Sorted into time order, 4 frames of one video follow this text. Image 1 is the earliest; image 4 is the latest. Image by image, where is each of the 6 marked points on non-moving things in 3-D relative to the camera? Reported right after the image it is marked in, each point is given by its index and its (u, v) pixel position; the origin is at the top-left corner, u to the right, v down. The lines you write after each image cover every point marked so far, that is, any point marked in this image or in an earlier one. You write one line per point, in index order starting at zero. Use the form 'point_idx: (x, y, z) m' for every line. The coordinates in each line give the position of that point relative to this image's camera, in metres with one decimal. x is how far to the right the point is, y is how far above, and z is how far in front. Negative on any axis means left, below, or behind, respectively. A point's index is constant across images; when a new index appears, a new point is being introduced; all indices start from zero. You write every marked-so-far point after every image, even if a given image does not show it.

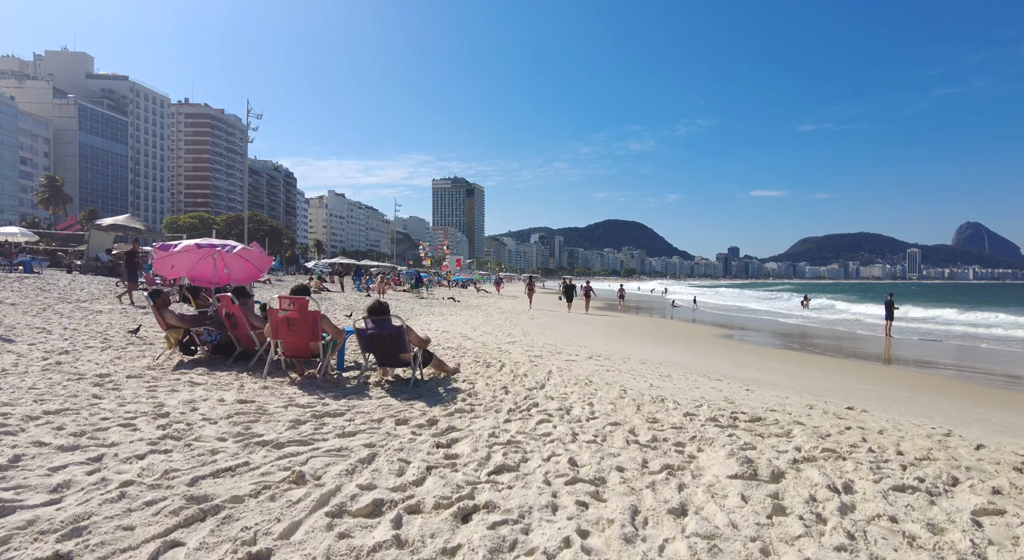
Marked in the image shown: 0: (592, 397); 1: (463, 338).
0: (+0.8, -1.2, +5.1) m
1: (-1.1, -1.2, +11.0) m
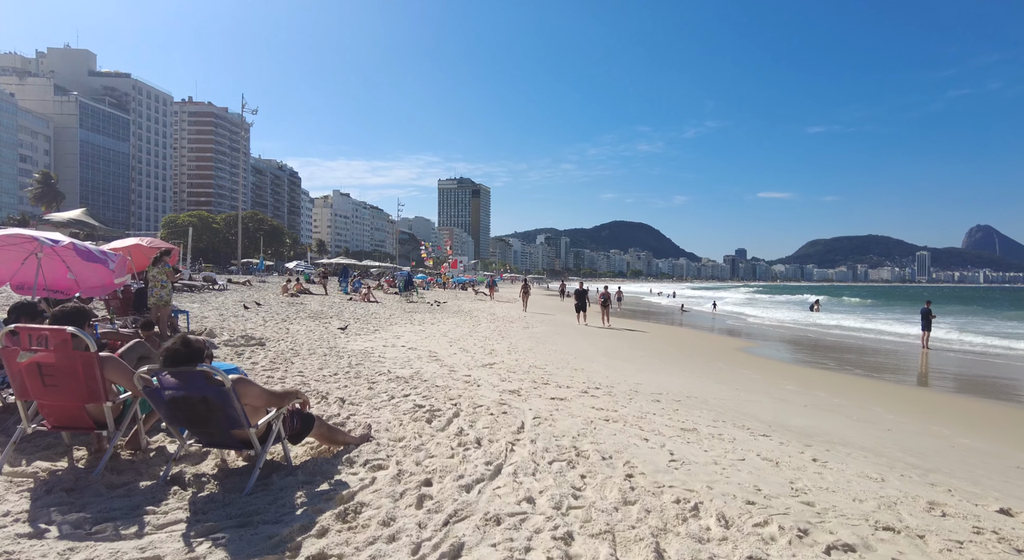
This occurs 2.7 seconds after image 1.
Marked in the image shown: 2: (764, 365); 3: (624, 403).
0: (+0.3, -1.3, +2.9) m
1: (-1.5, -1.4, +8.9) m
2: (+6.2, -2.1, +12.8) m
3: (+1.4, -1.5, +6.4) m
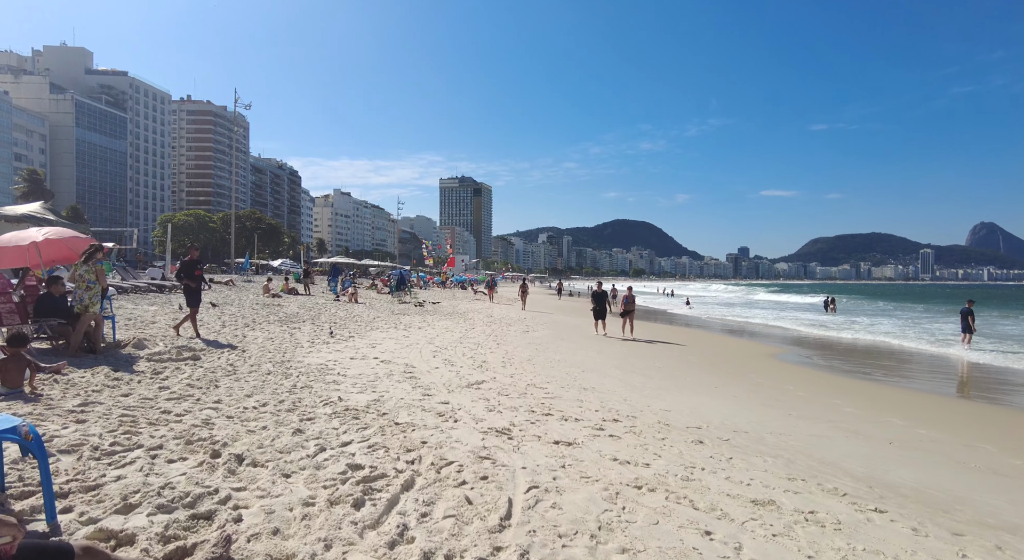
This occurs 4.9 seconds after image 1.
0: (+0.2, -1.2, +1.1) m
1: (-1.6, -1.3, +7.1) m
2: (+6.1, -2.0, +11.0) m
3: (+1.3, -1.5, +4.6) m
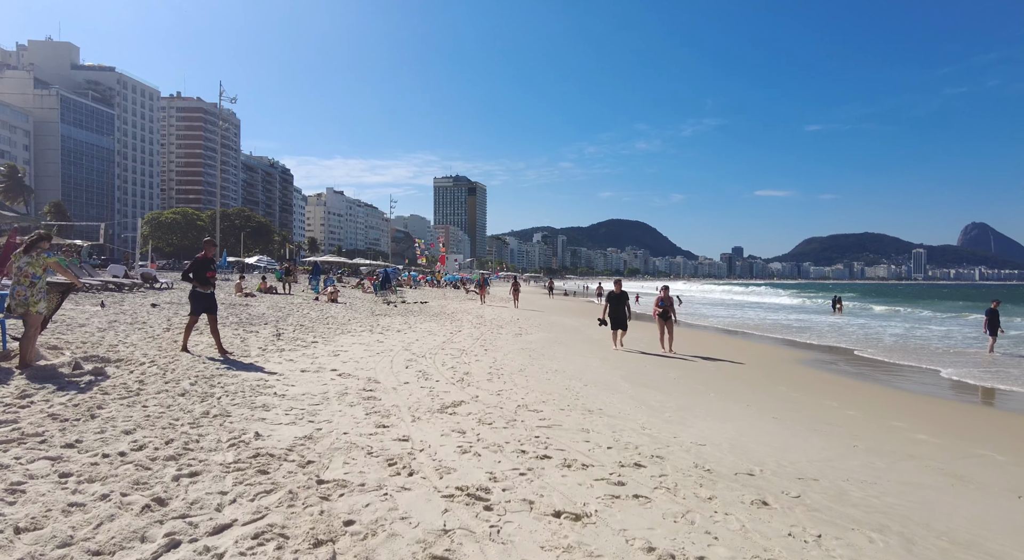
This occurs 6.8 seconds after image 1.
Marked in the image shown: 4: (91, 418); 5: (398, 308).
0: (+0.1, -1.2, -0.5) m
1: (-1.7, -1.3, +5.5) m
2: (+5.9, -1.9, +9.5) m
3: (+1.1, -1.4, +3.1) m
4: (-3.5, -1.1, +4.3) m
5: (-4.0, -1.0, +18.5) m
